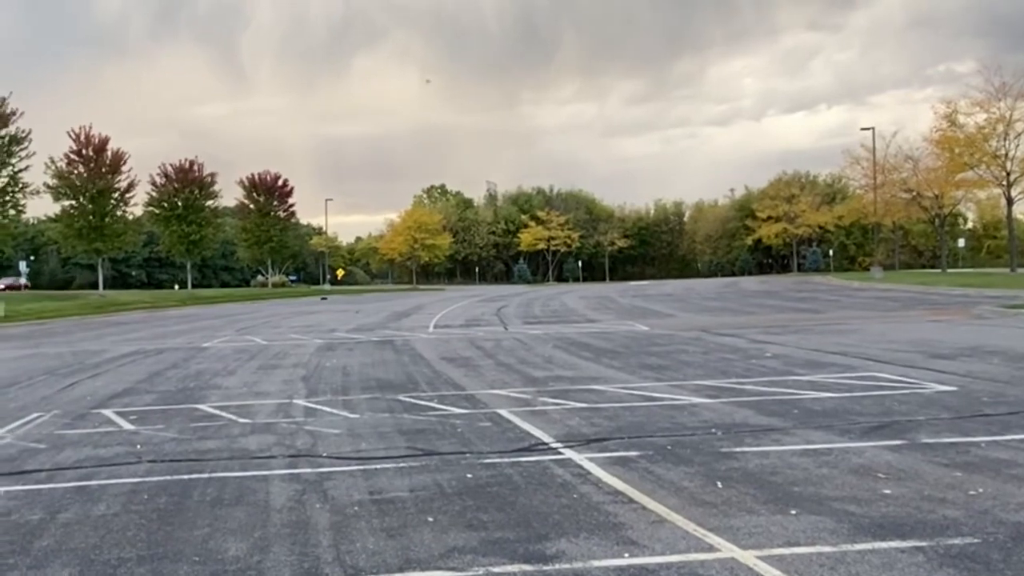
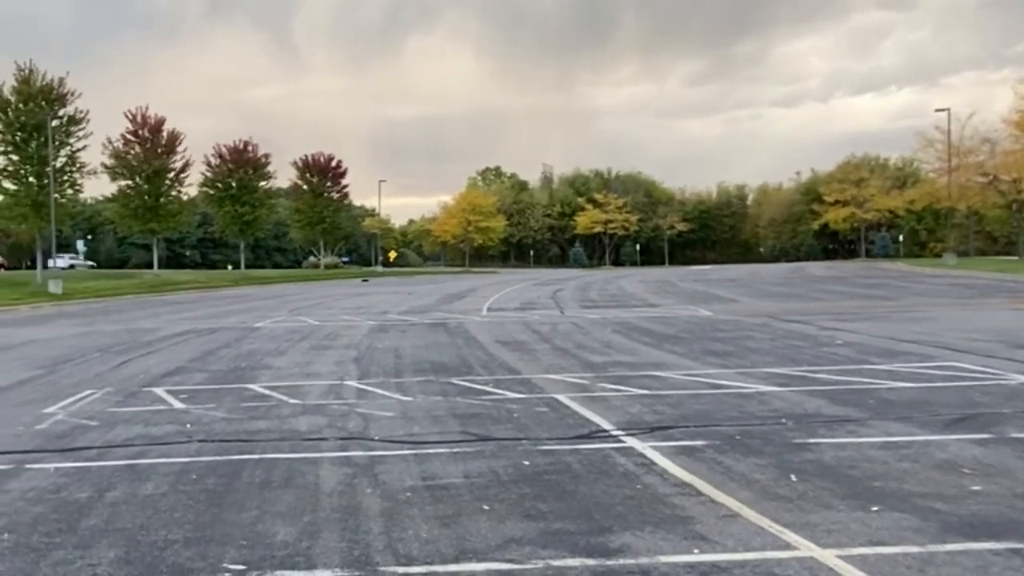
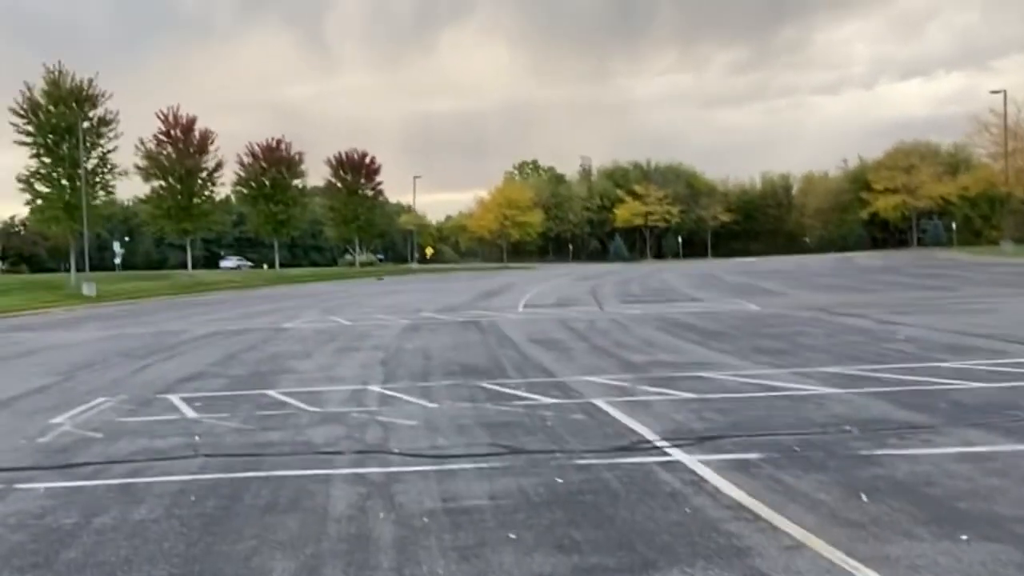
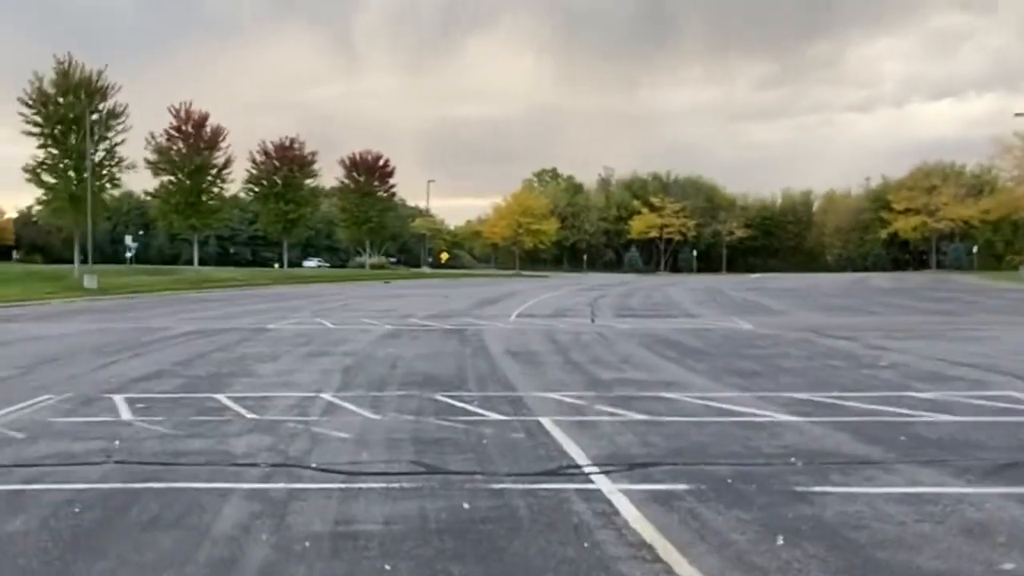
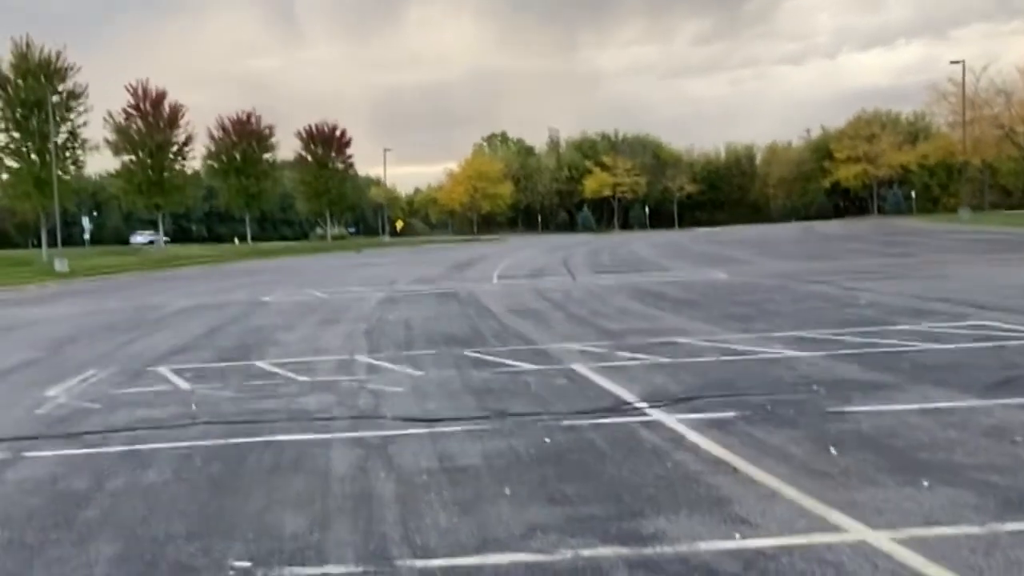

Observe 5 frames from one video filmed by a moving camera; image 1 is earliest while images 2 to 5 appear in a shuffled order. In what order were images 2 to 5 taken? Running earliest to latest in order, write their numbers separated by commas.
2, 5, 3, 4
